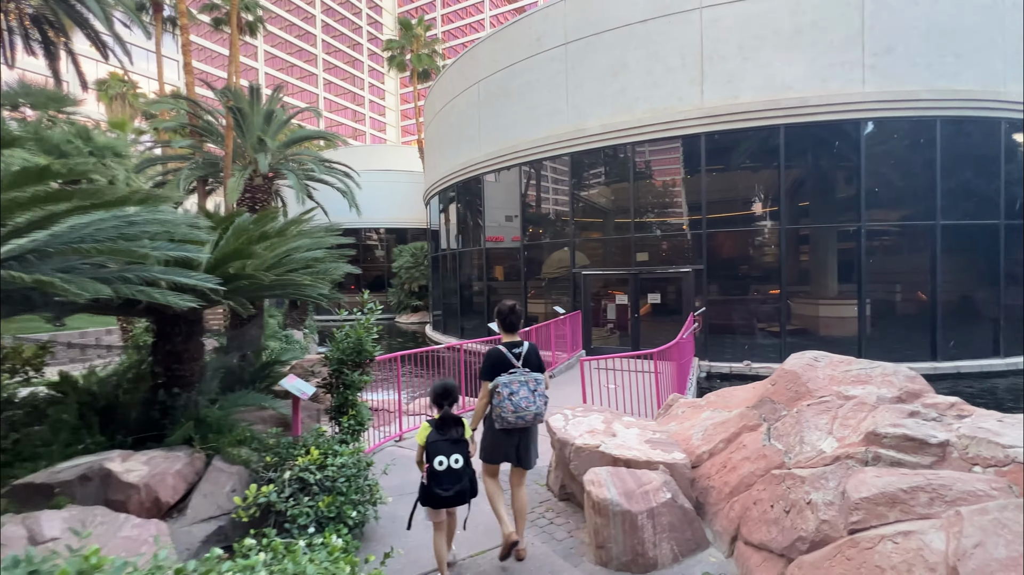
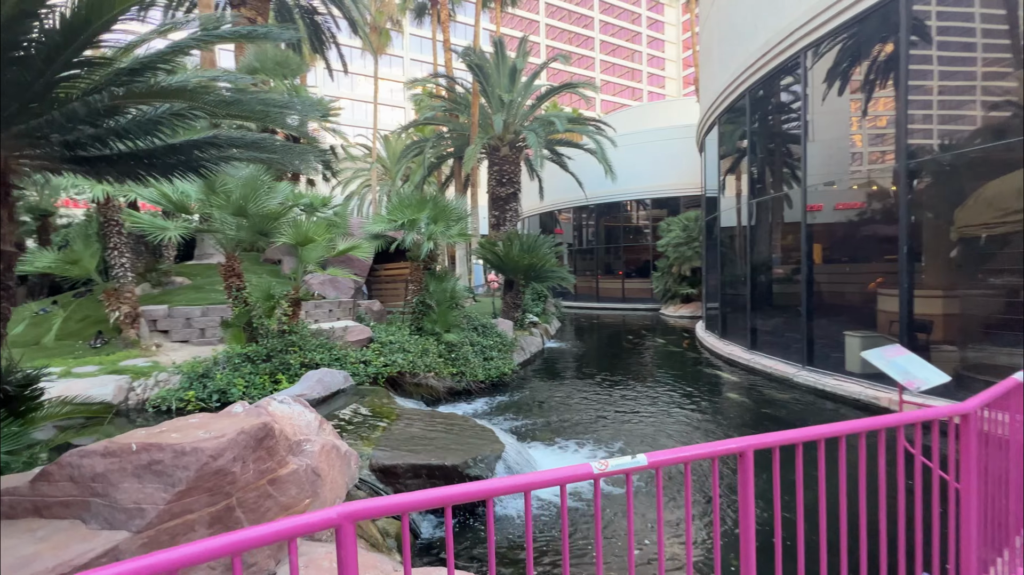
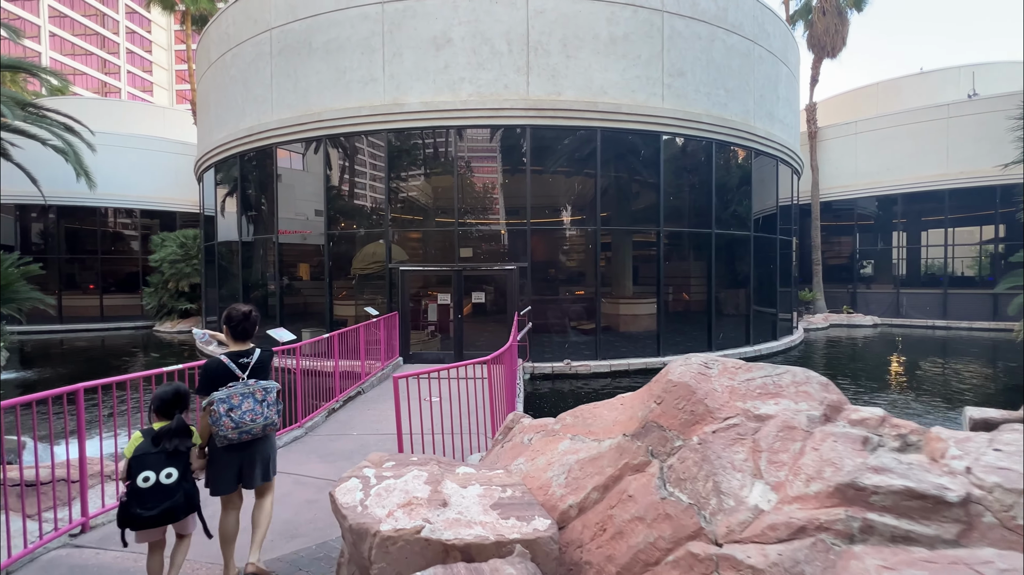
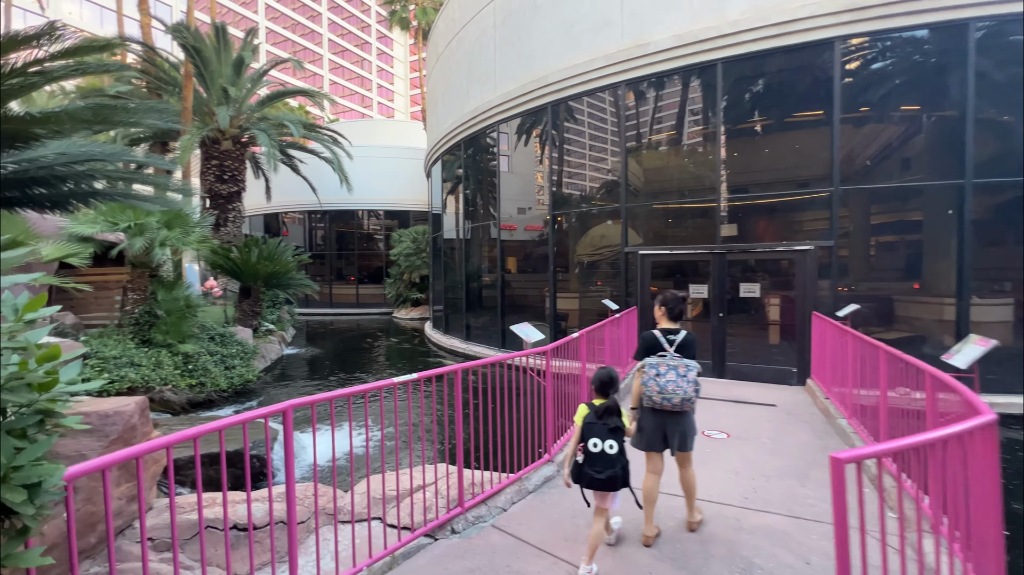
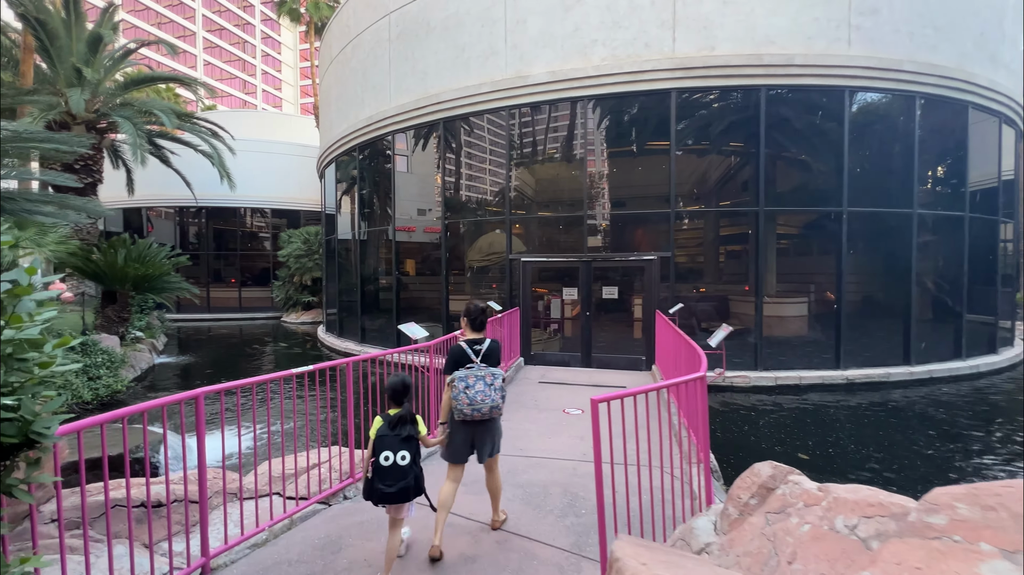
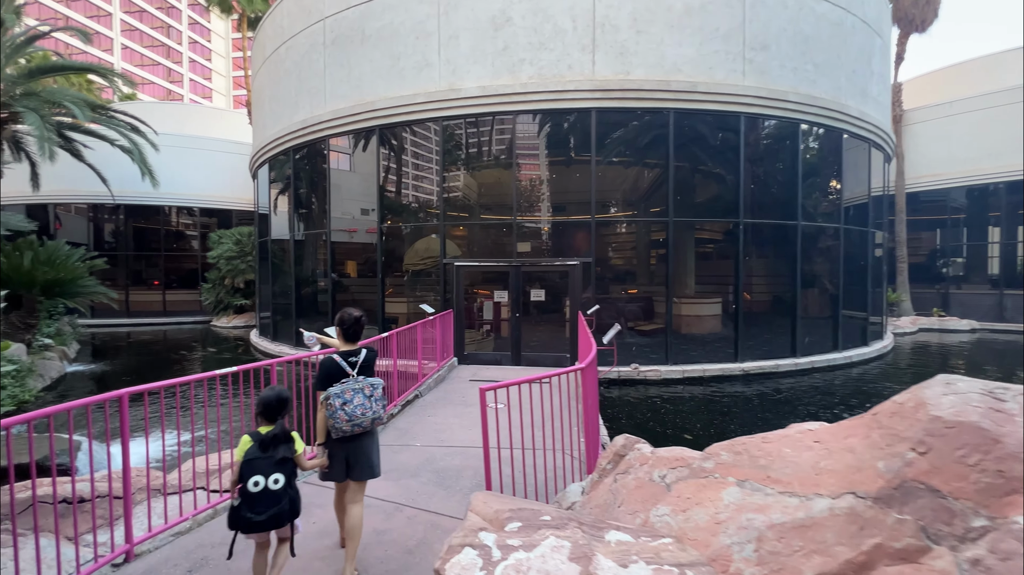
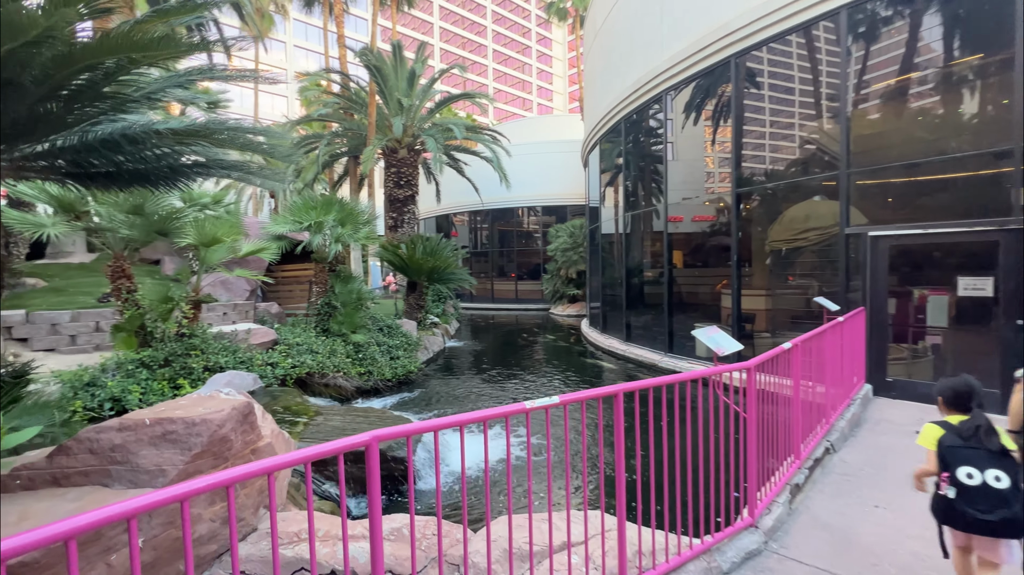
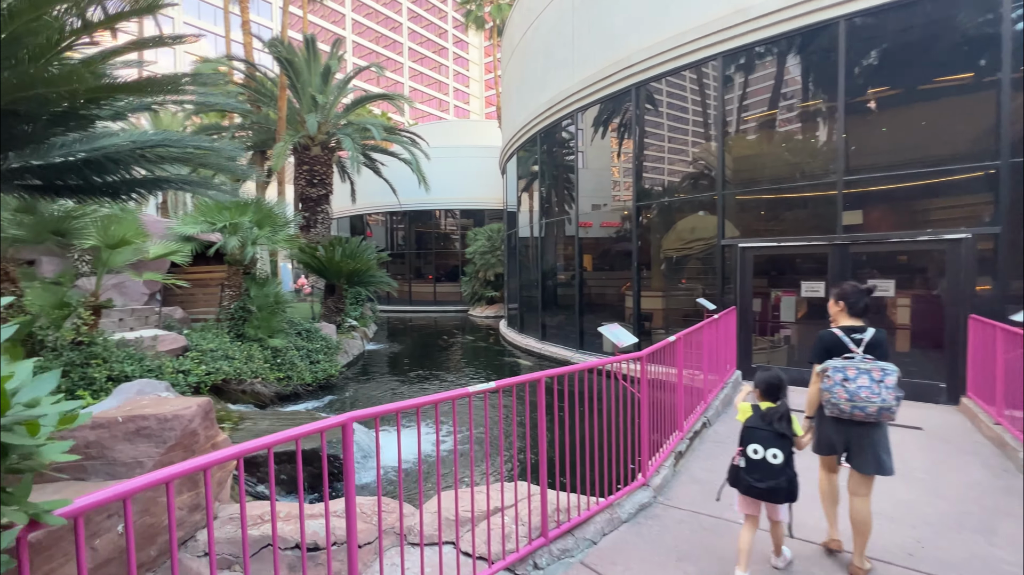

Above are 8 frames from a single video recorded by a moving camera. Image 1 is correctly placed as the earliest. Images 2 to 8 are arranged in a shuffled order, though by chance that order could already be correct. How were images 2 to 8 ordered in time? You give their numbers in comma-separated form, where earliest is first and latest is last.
3, 6, 5, 4, 8, 7, 2
